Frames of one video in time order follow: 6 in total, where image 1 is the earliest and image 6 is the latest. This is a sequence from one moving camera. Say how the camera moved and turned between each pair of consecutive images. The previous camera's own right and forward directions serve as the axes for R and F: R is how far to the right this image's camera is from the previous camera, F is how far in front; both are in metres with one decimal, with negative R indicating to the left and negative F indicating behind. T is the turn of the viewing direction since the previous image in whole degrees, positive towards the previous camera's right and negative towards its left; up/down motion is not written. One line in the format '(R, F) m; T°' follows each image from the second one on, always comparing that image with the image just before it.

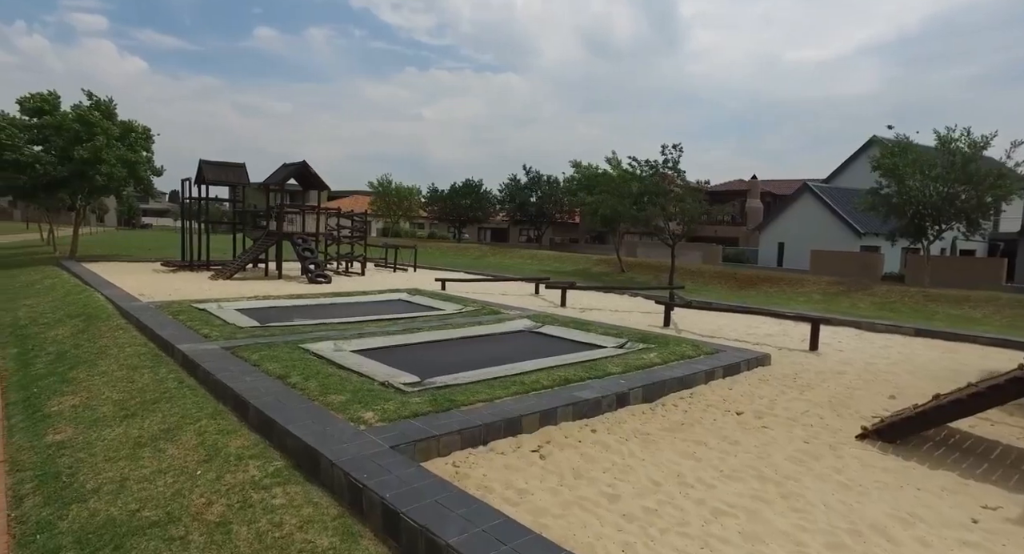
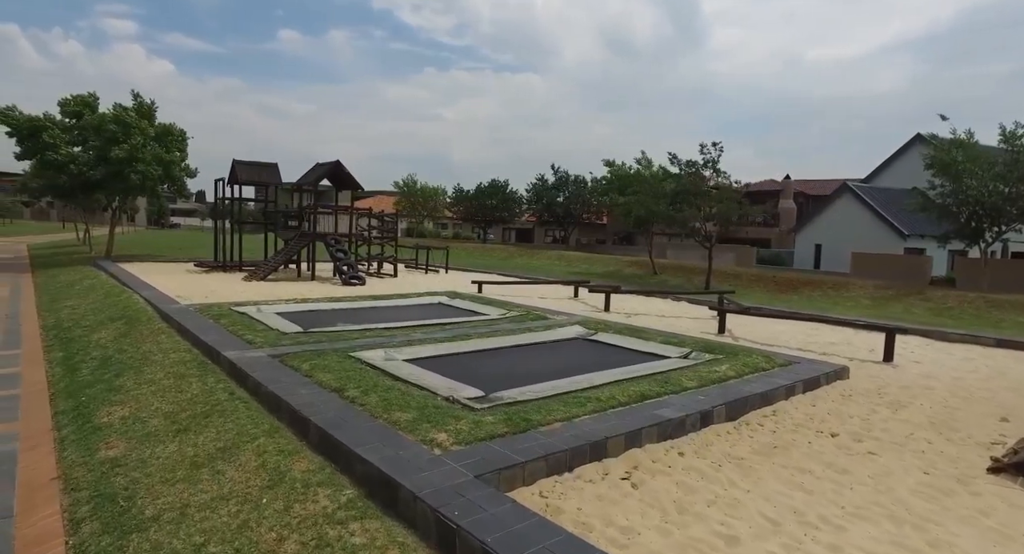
(-0.5, +0.4) m; -2°
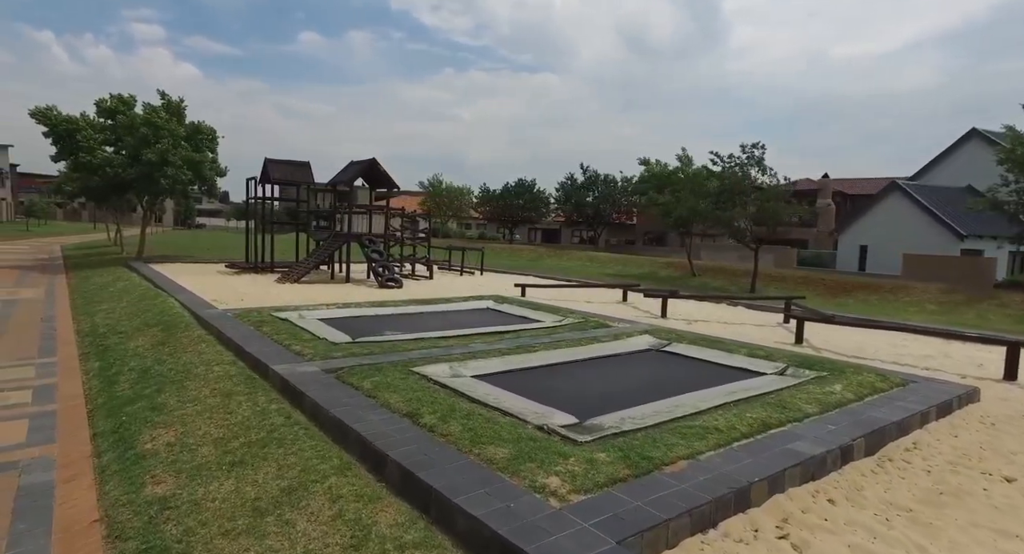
(-0.6, +0.7) m; -2°
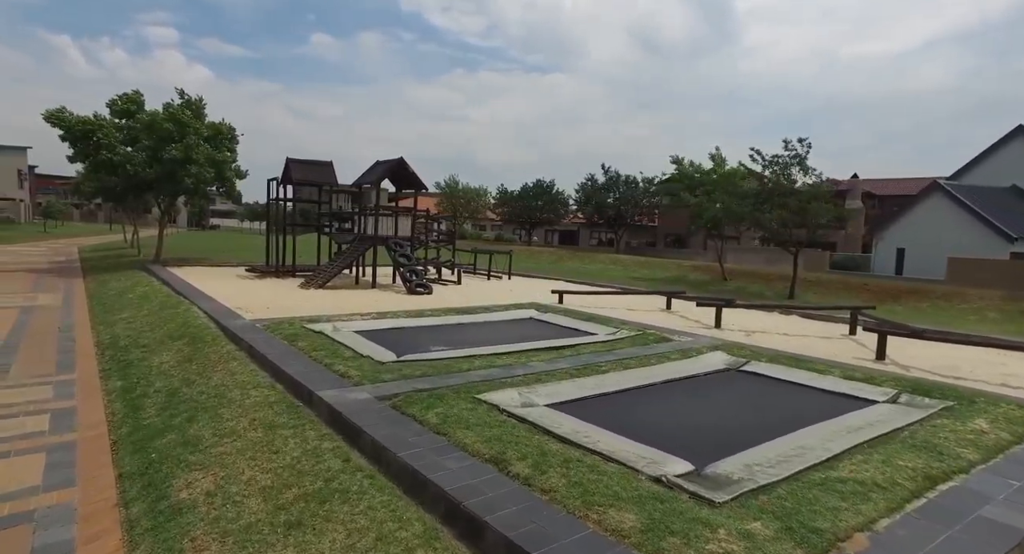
(-0.6, +0.7) m; -1°
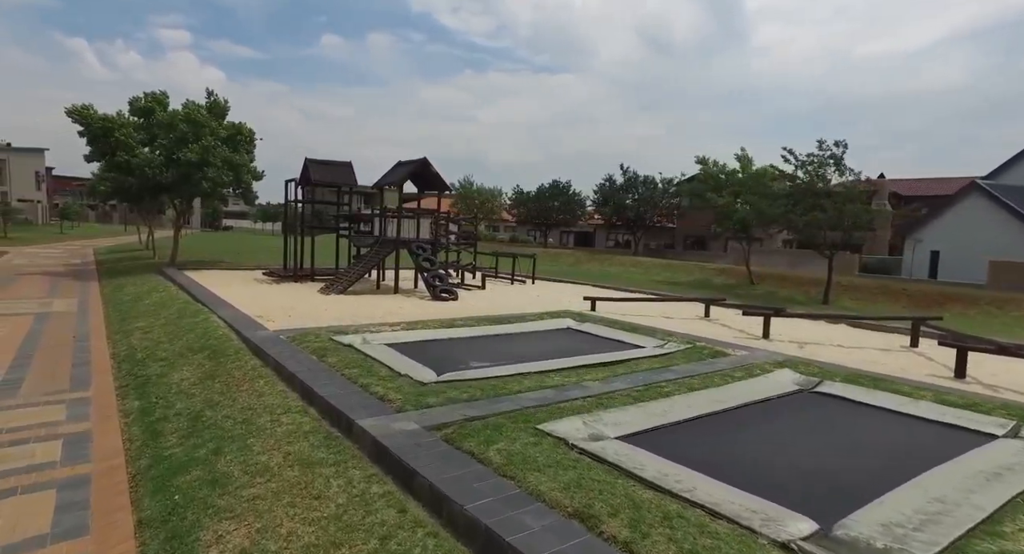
(-0.4, +0.6) m; -1°
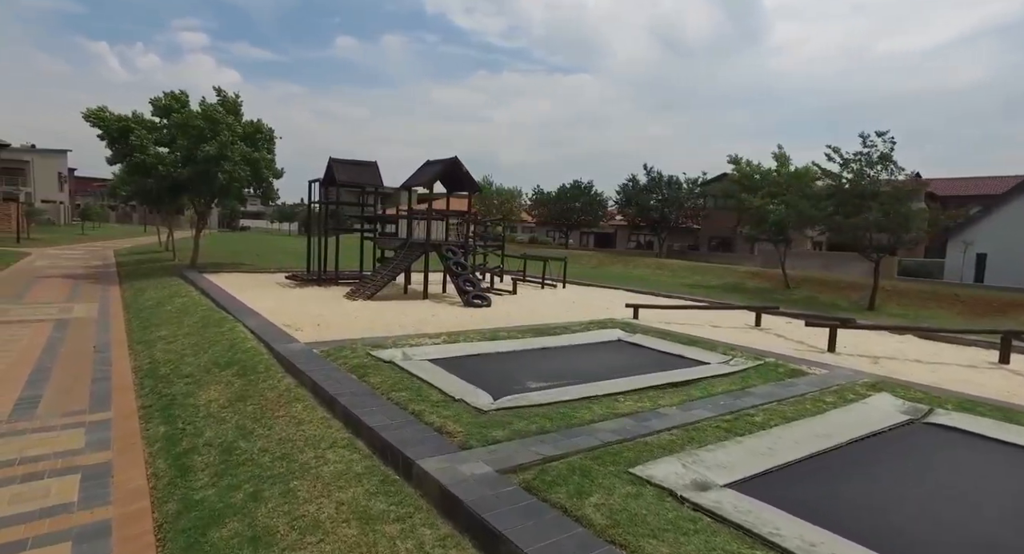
(-0.5, +0.7) m; -1°
